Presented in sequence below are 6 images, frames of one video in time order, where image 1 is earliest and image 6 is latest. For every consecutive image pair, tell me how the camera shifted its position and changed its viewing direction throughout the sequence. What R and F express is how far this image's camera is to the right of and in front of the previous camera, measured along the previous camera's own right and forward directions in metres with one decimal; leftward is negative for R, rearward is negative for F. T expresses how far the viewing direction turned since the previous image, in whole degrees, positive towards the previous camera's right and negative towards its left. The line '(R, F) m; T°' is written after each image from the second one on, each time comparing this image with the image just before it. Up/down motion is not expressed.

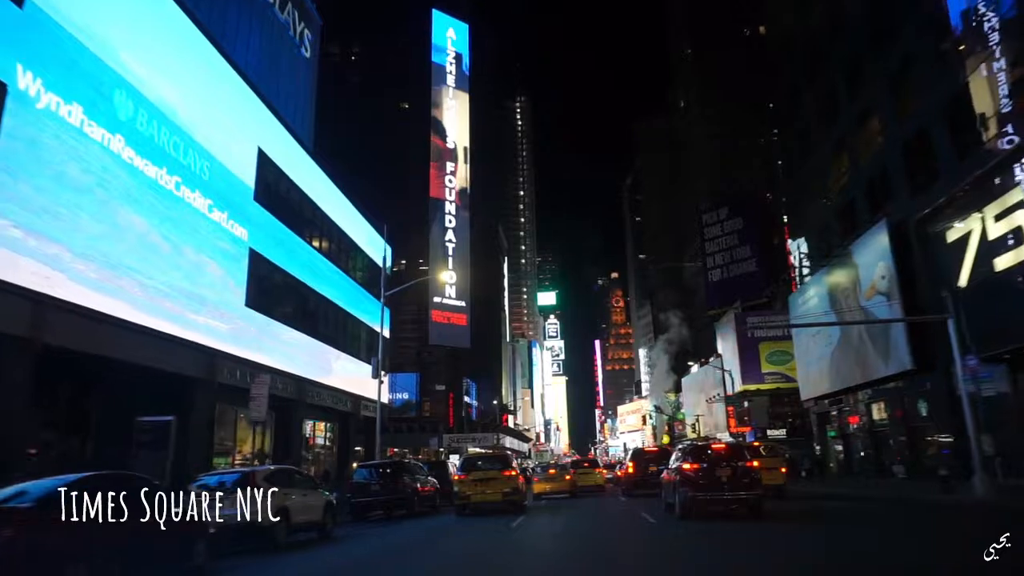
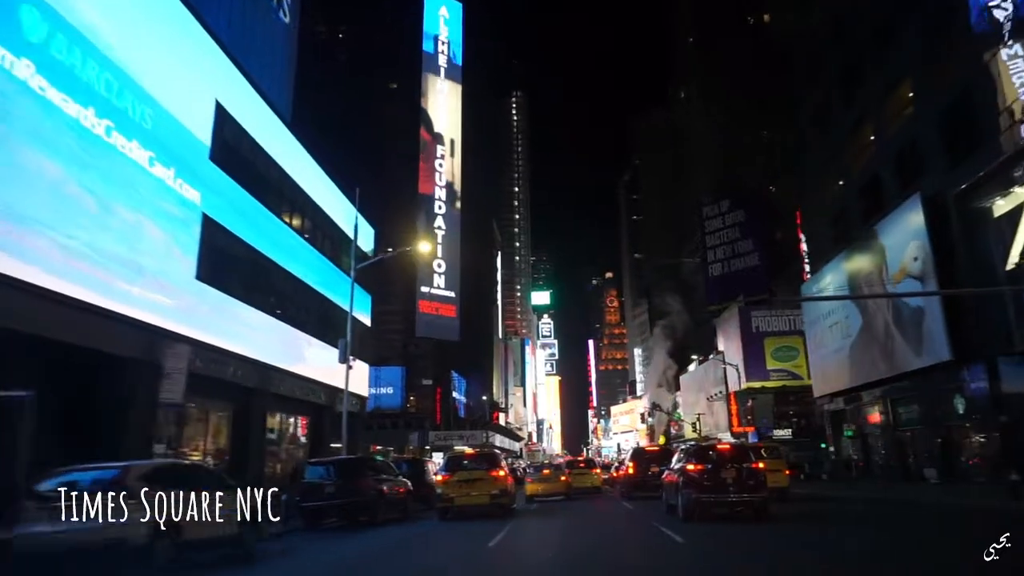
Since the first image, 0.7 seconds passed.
(+0.2, +3.7) m; 0°
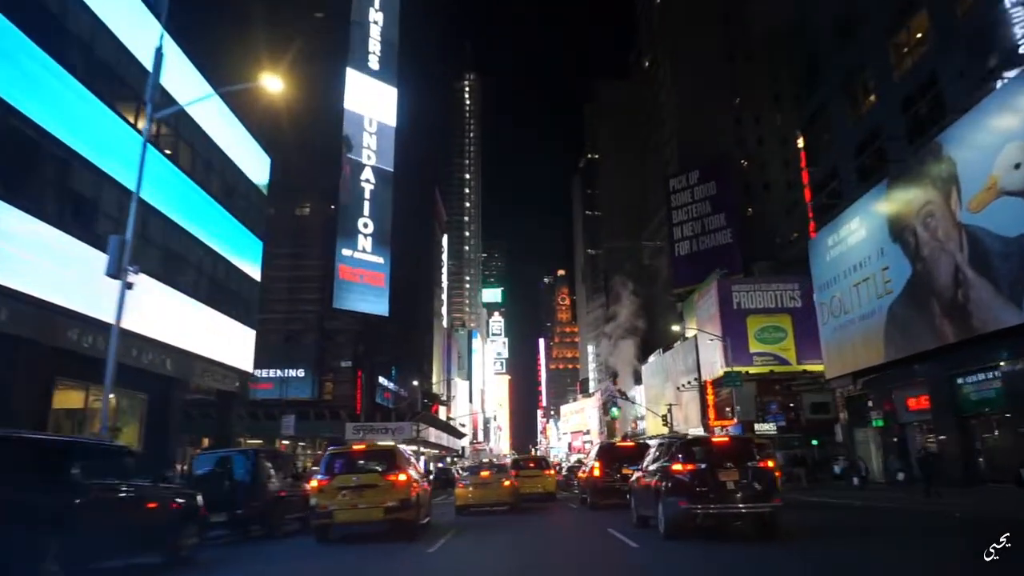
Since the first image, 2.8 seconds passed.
(+0.9, +10.6) m; +4°
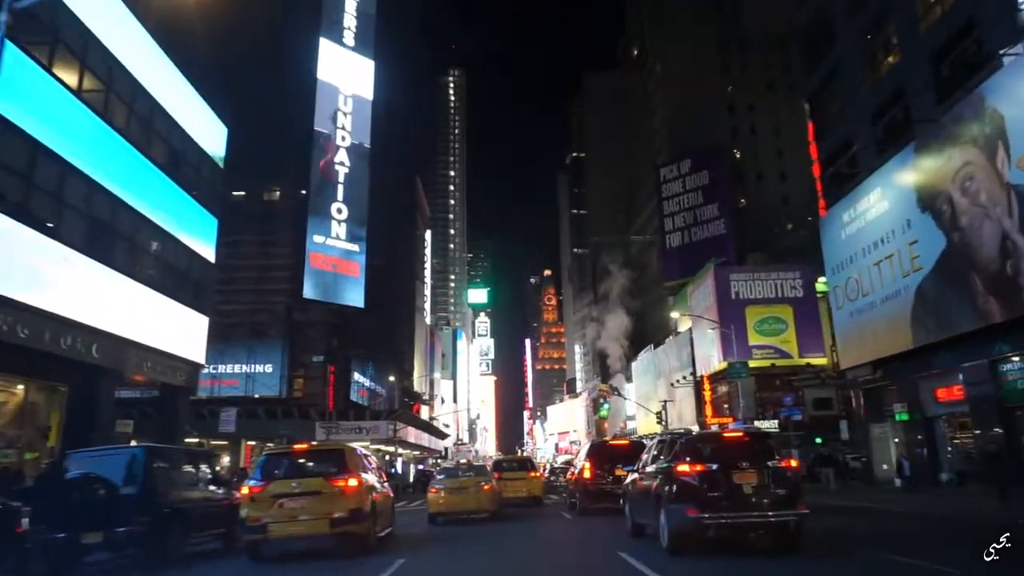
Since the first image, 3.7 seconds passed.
(+0.2, +3.5) m; +1°
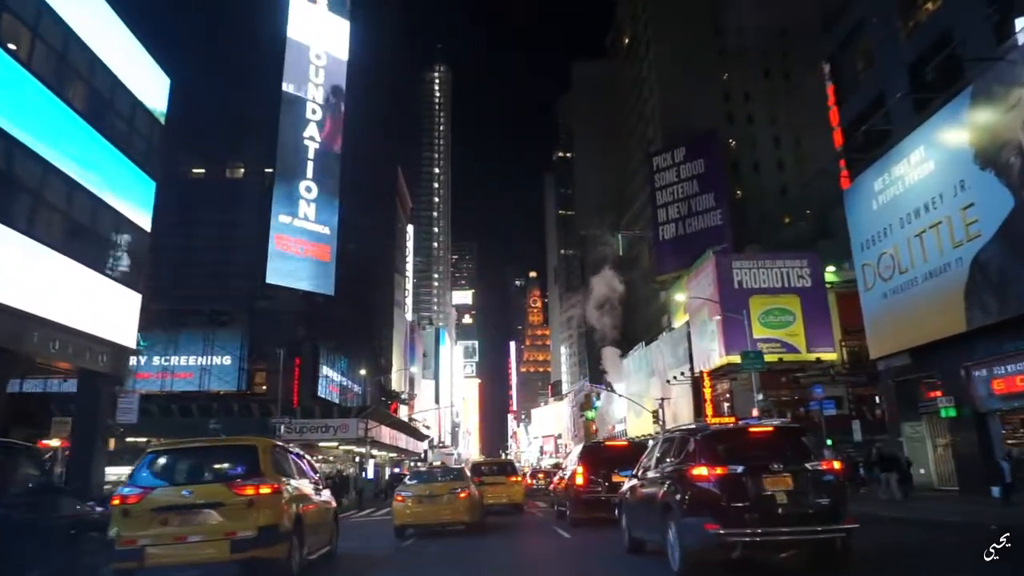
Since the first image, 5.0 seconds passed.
(+0.1, +4.3) m; +1°
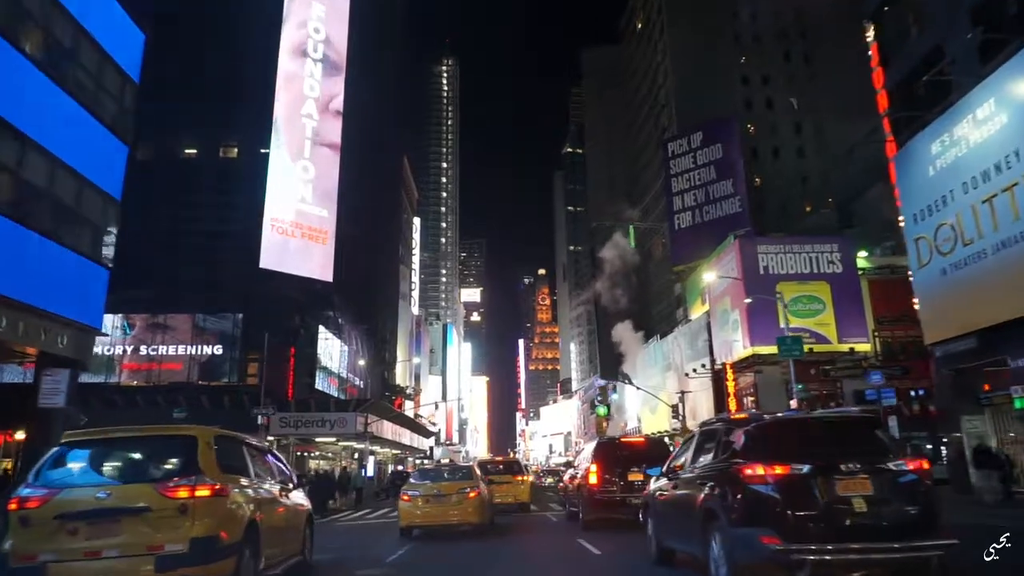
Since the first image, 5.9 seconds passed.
(-0.1, +2.9) m; -1°
